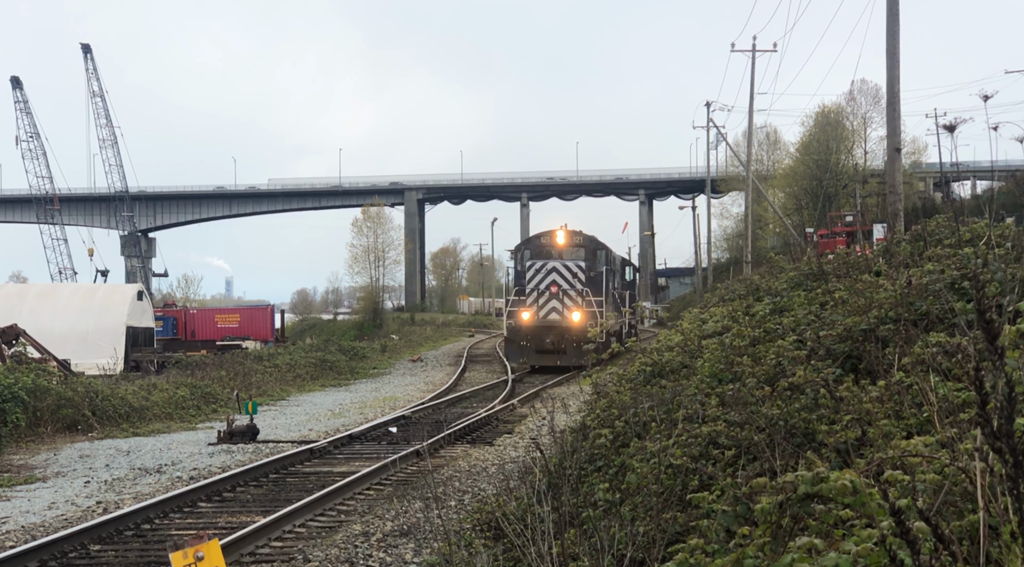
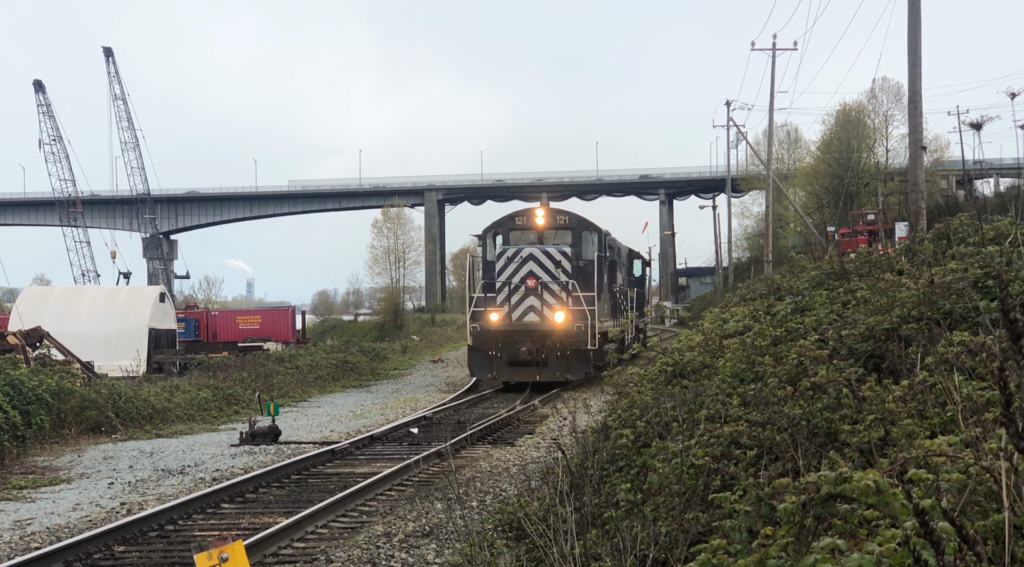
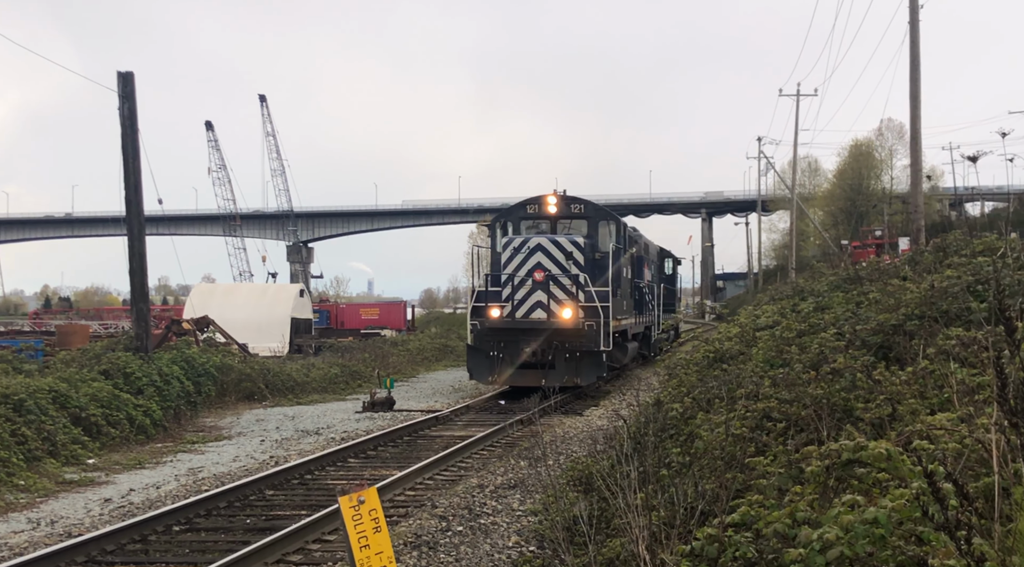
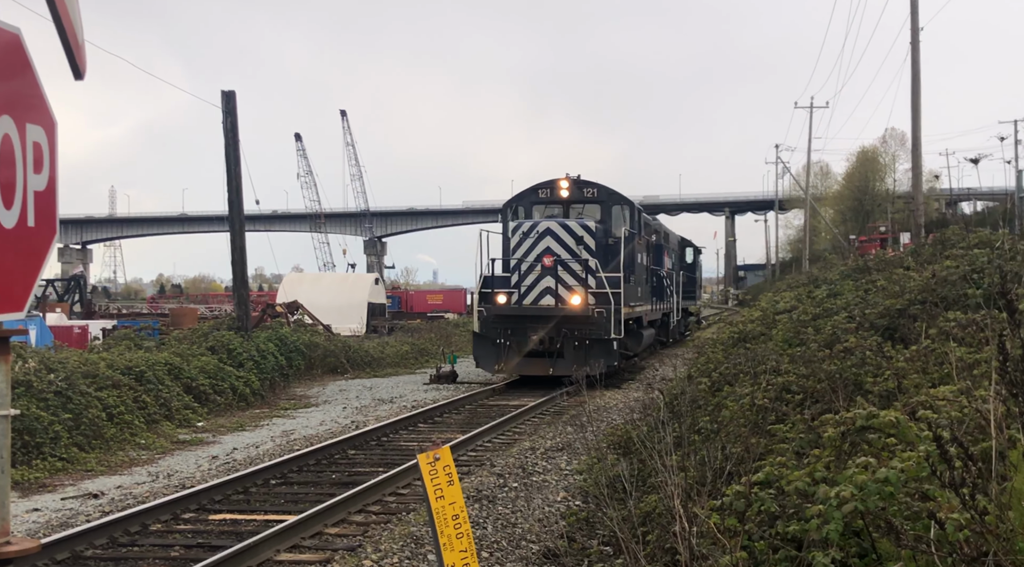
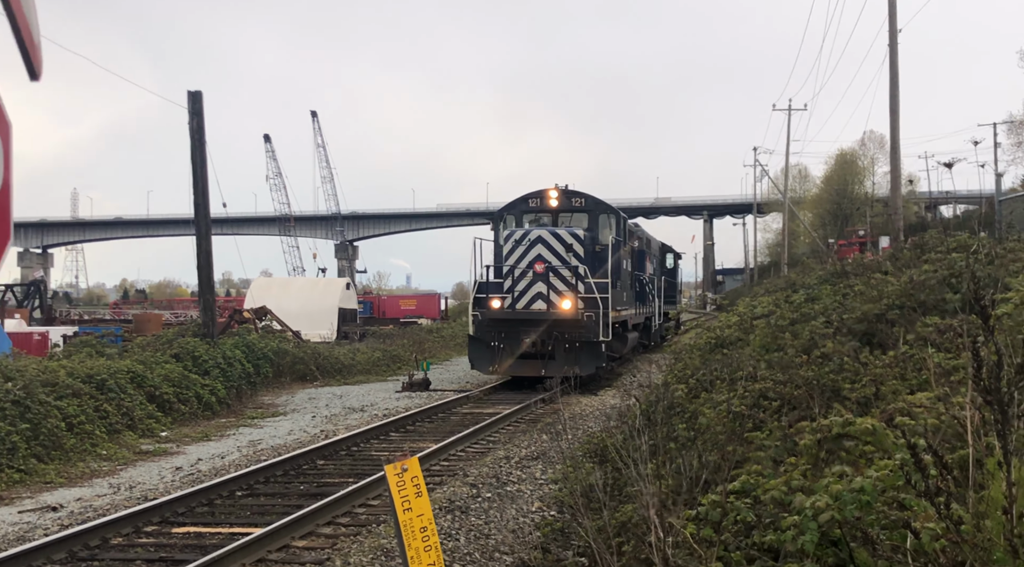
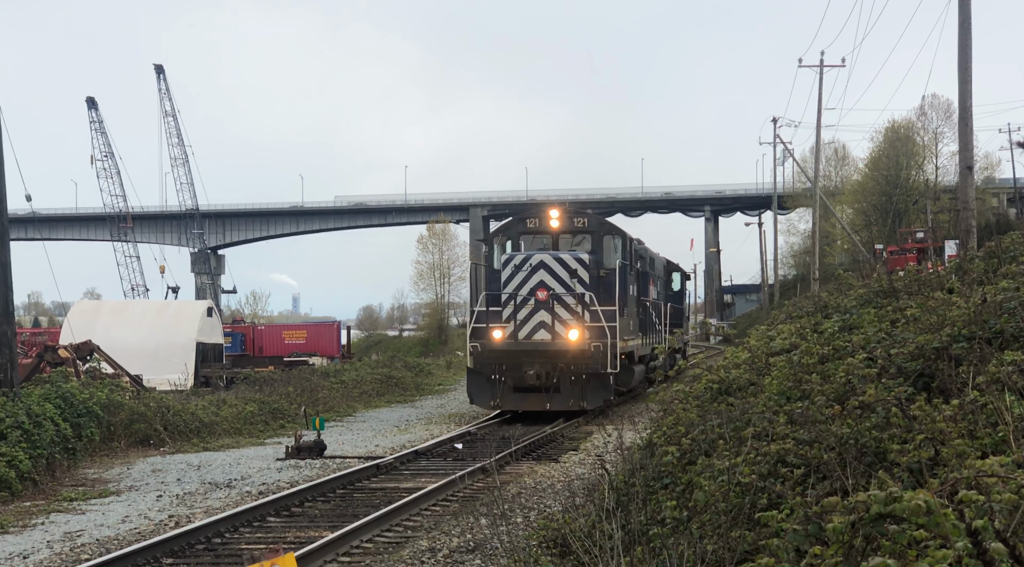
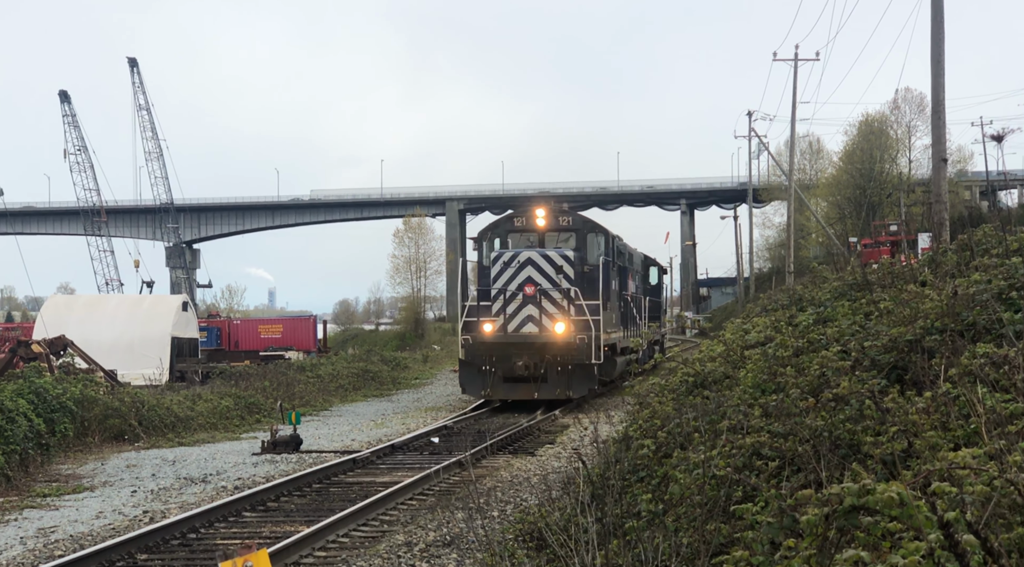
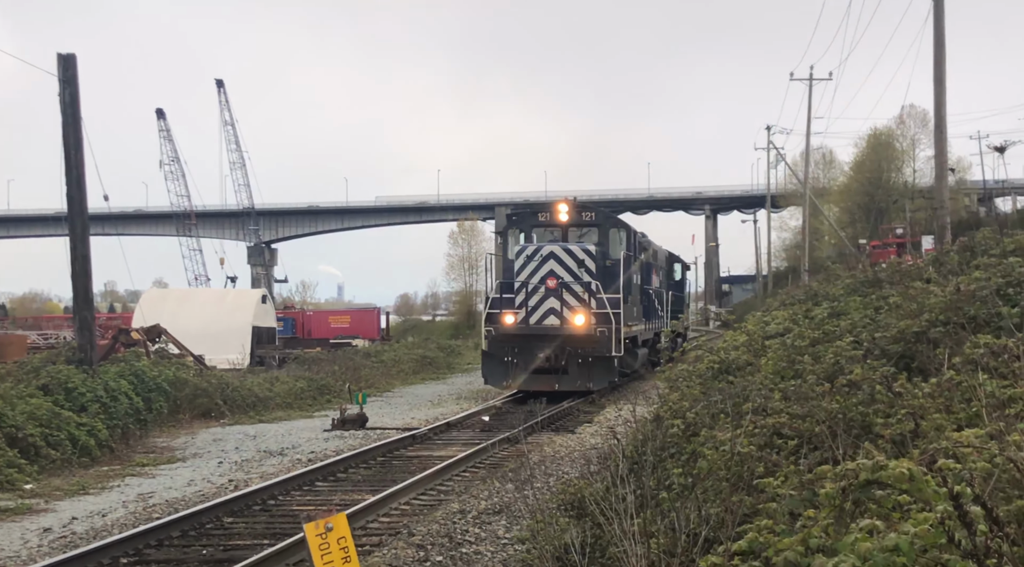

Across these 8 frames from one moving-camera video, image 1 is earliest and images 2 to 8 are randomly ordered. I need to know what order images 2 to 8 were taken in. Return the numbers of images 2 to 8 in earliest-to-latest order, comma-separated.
2, 7, 6, 8, 3, 5, 4
